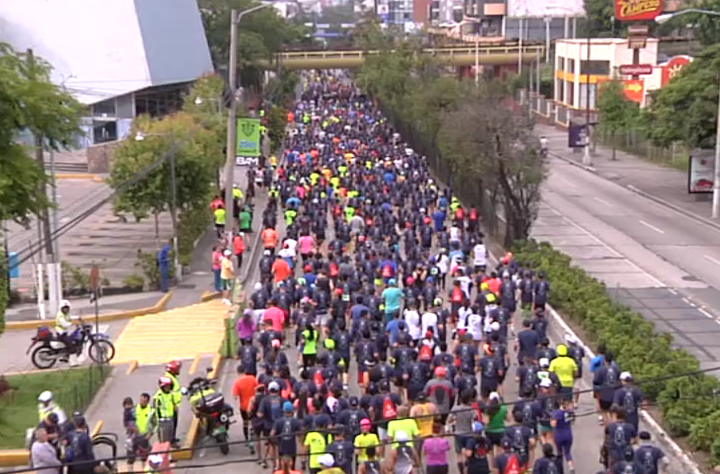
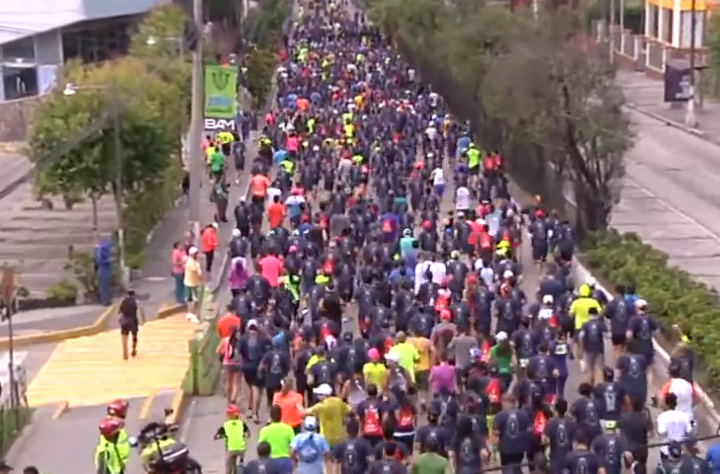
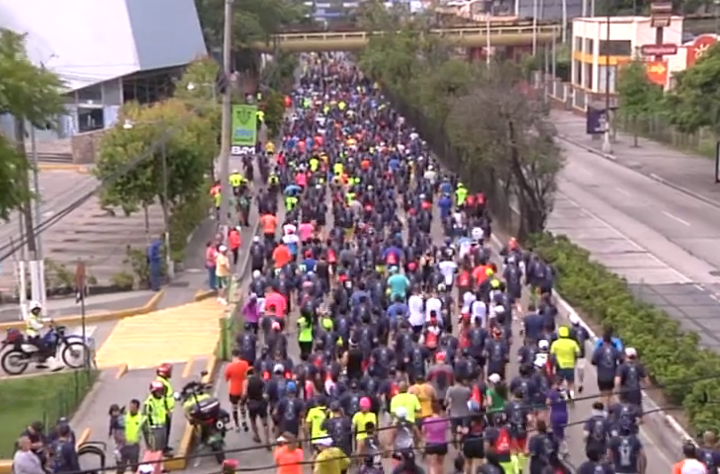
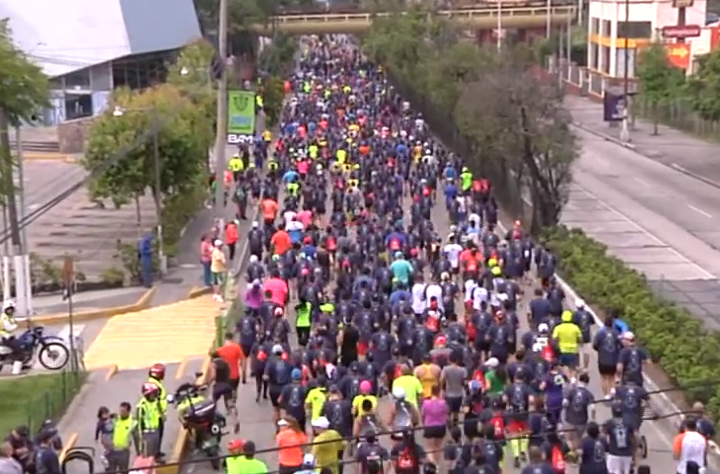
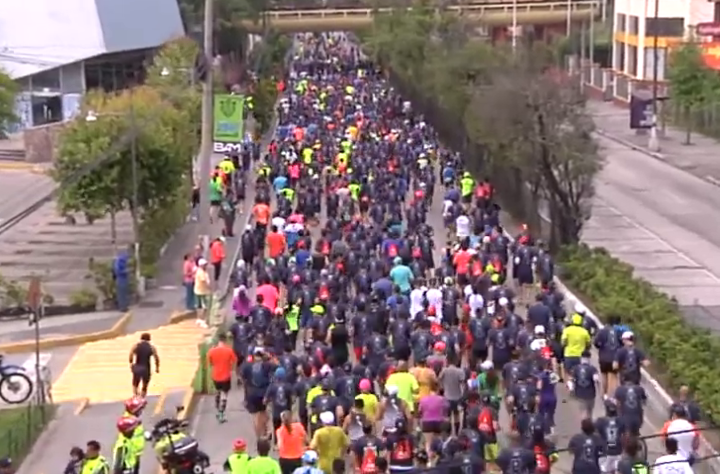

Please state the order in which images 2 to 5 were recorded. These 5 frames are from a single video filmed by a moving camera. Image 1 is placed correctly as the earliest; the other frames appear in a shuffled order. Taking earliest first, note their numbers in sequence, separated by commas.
3, 4, 5, 2
